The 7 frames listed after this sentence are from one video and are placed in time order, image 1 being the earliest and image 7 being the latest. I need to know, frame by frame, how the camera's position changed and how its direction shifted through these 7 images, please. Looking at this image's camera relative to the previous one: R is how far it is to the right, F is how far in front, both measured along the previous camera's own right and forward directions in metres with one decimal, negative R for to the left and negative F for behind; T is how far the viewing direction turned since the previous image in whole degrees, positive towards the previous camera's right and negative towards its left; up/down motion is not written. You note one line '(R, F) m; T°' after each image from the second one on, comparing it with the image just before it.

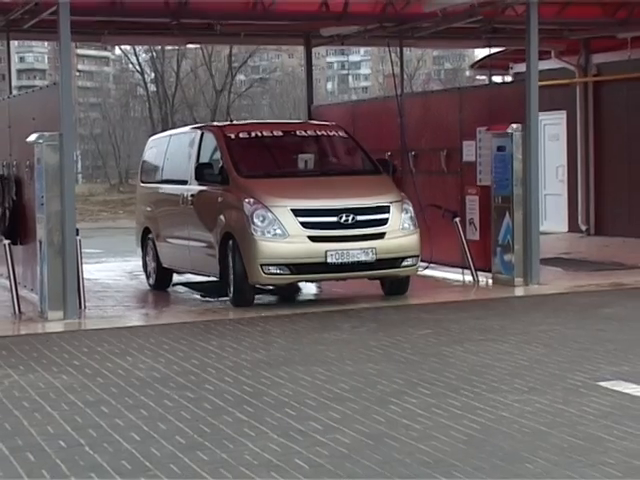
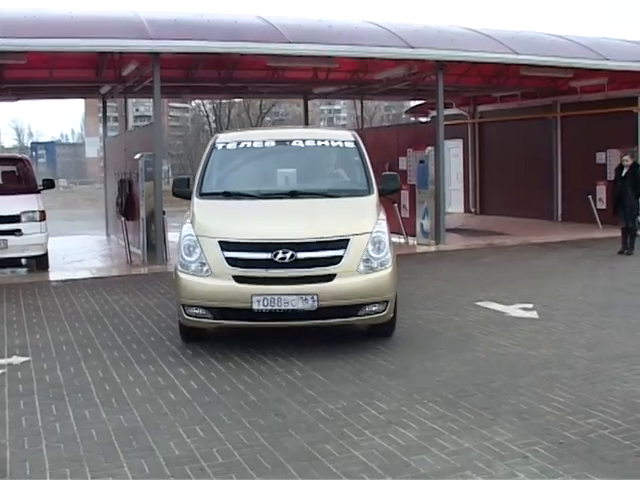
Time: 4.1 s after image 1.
(+1.4, -4.9) m; -6°
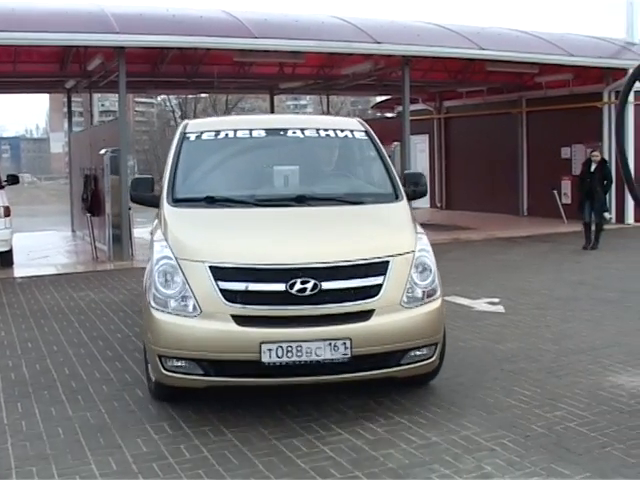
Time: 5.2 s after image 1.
(-0.1, 0.0) m; +2°
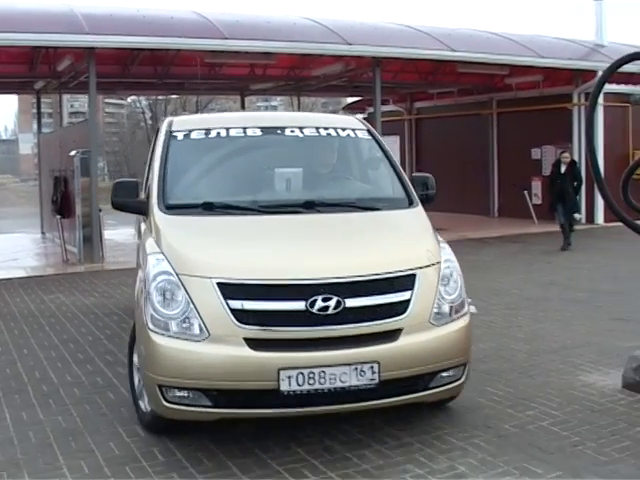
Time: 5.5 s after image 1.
(-0.1, 0.0) m; +2°
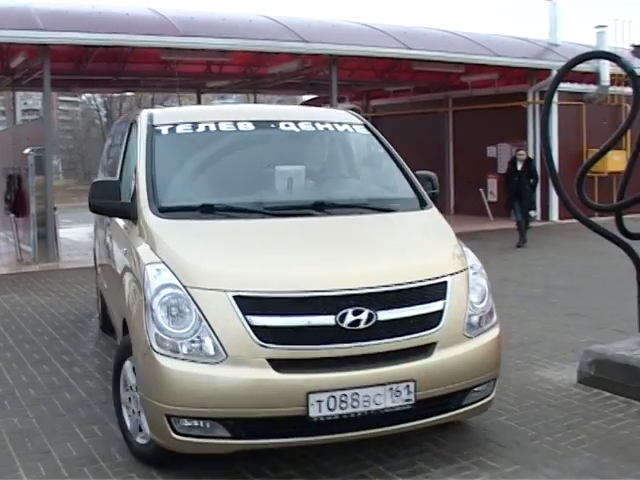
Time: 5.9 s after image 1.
(-0.2, 0.0) m; +3°
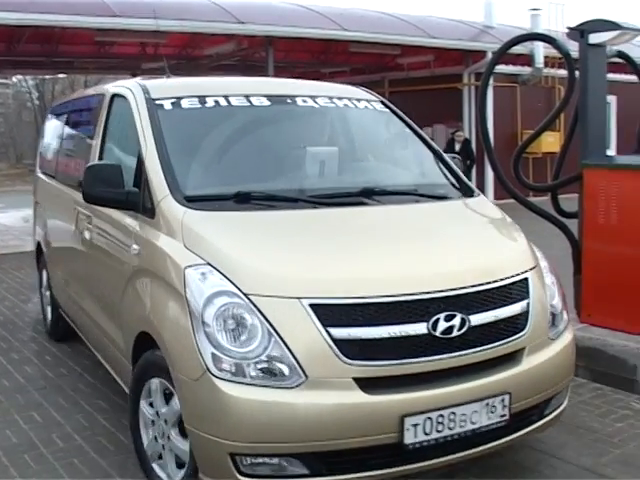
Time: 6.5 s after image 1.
(-0.4, 0.0) m; +5°
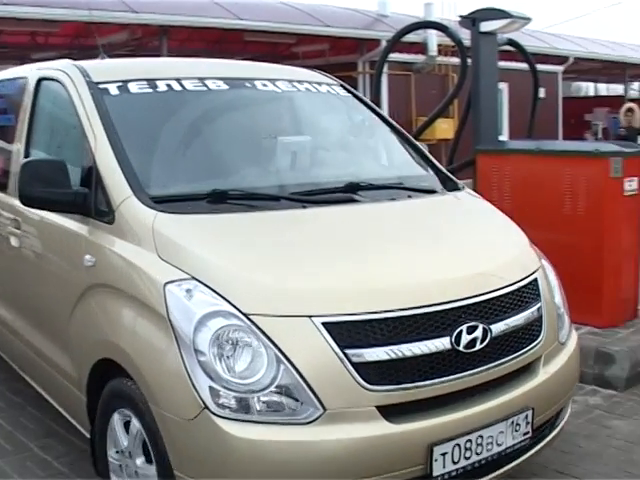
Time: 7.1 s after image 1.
(-0.3, 0.0) m; +6°
